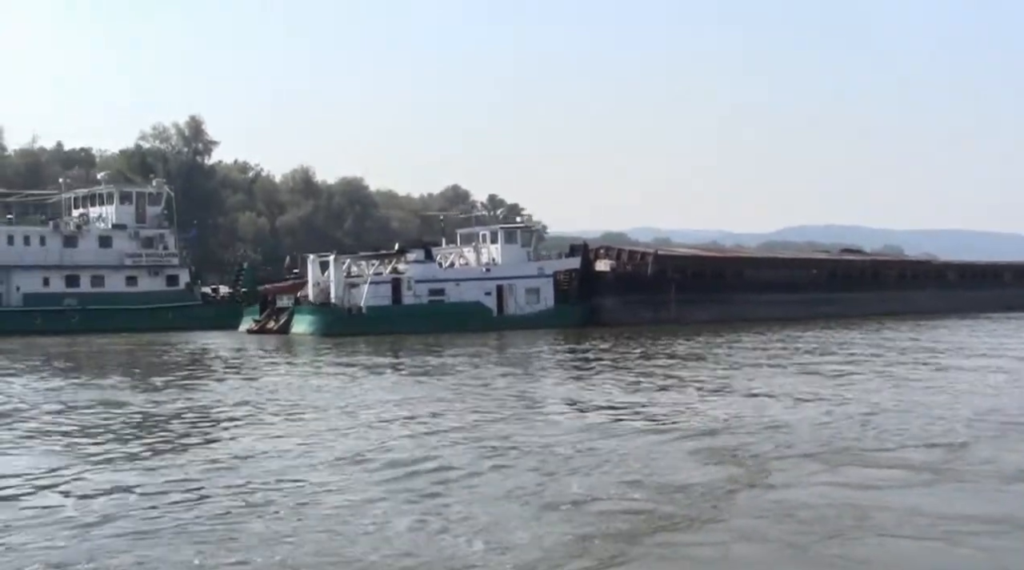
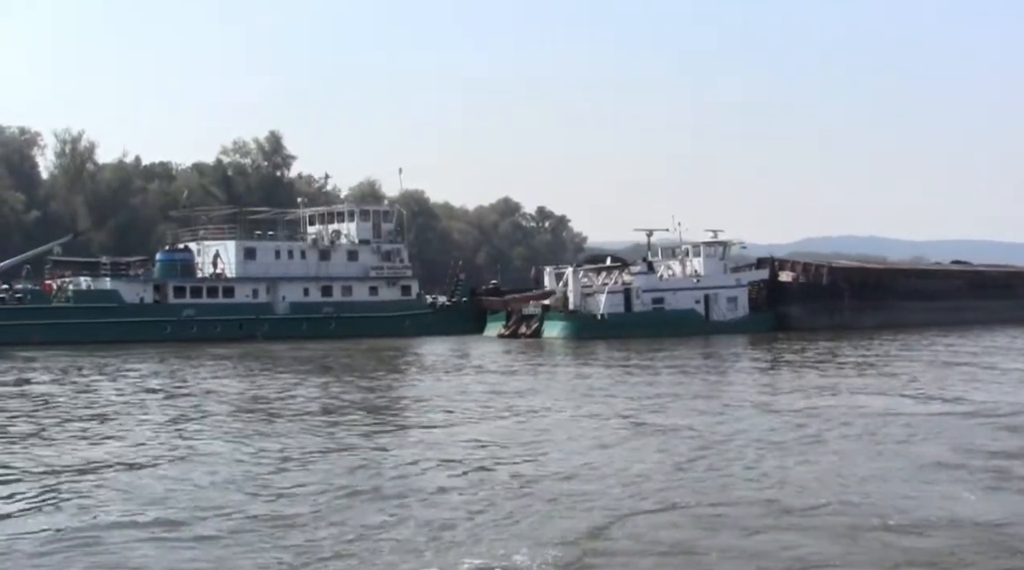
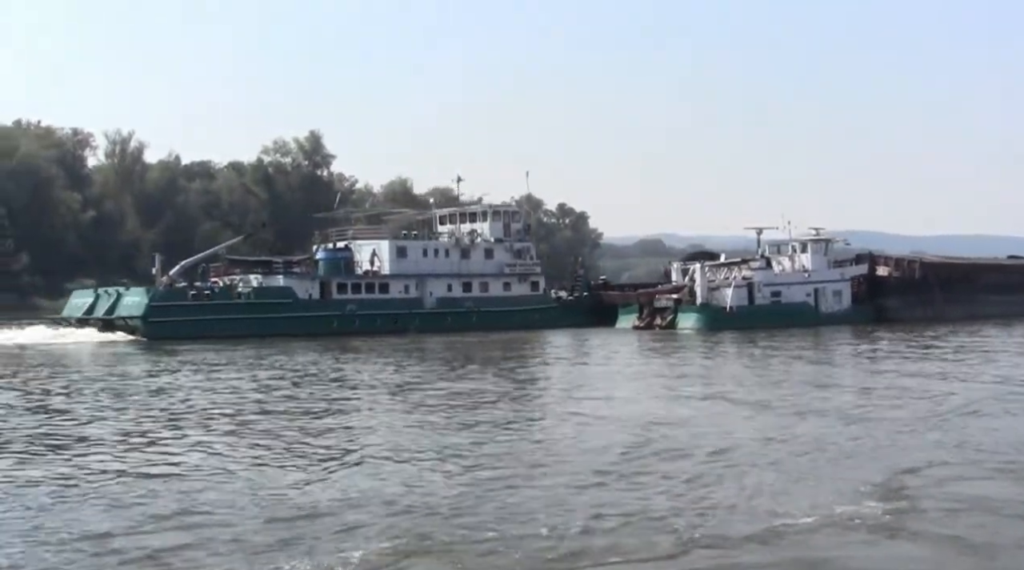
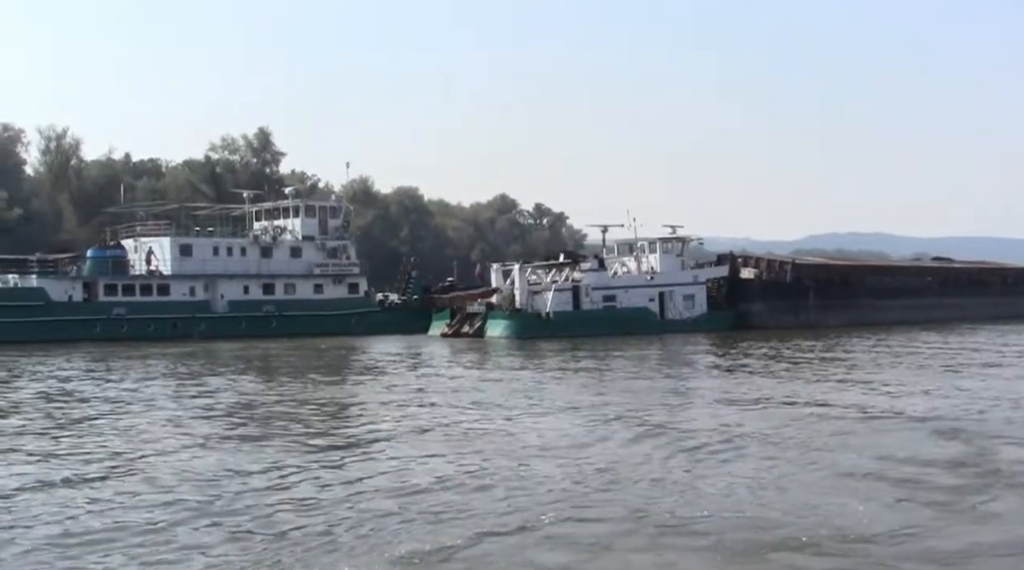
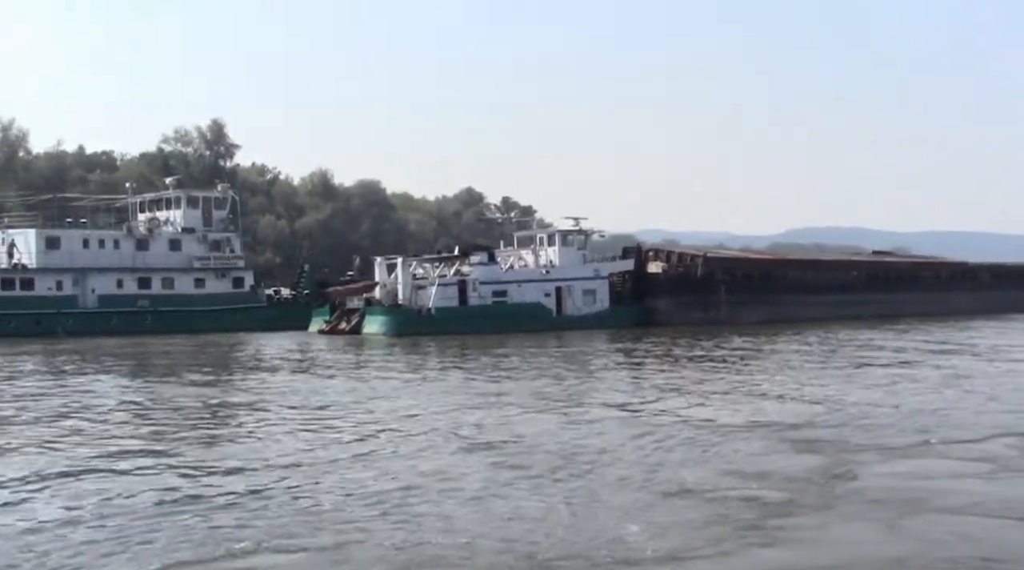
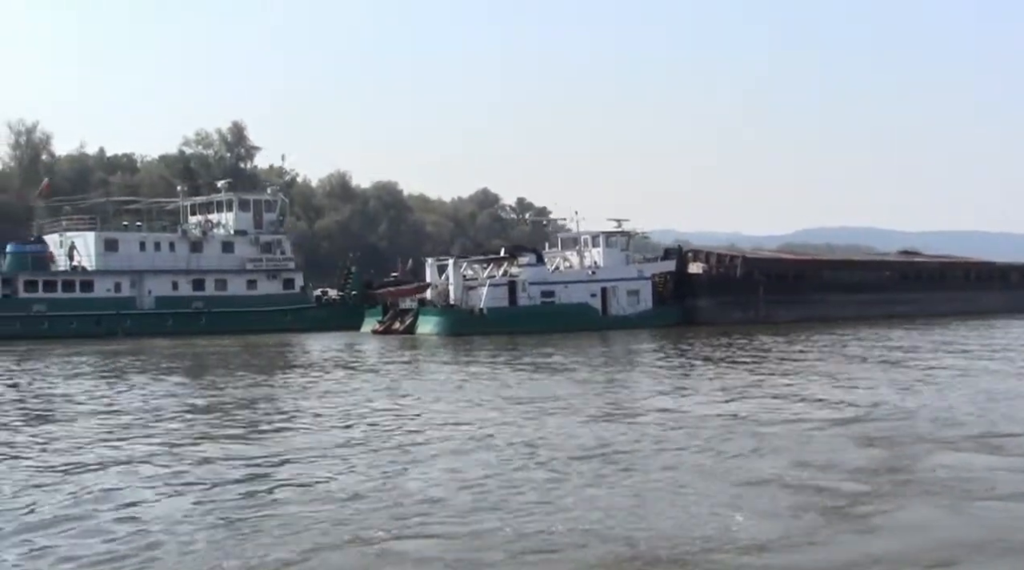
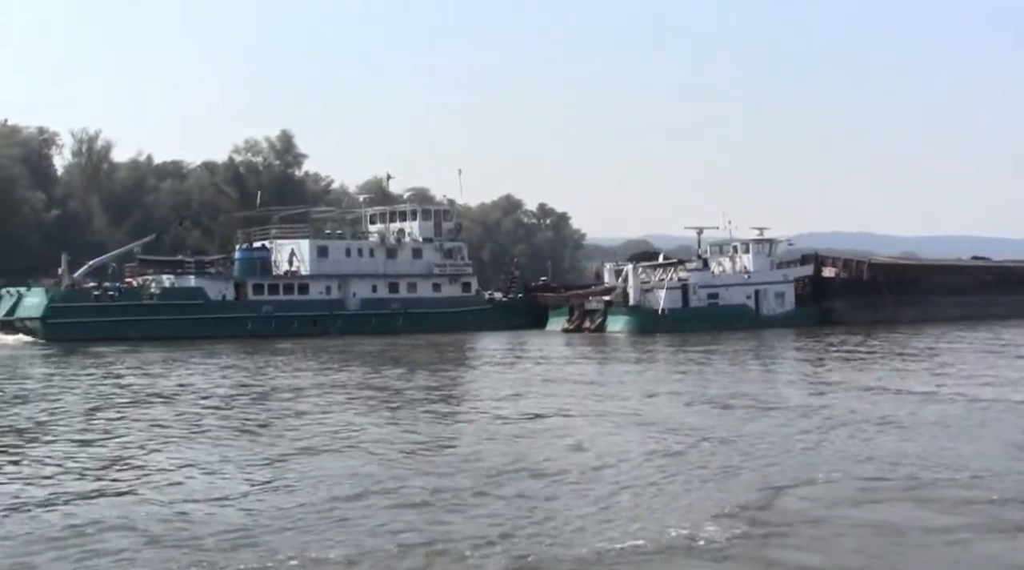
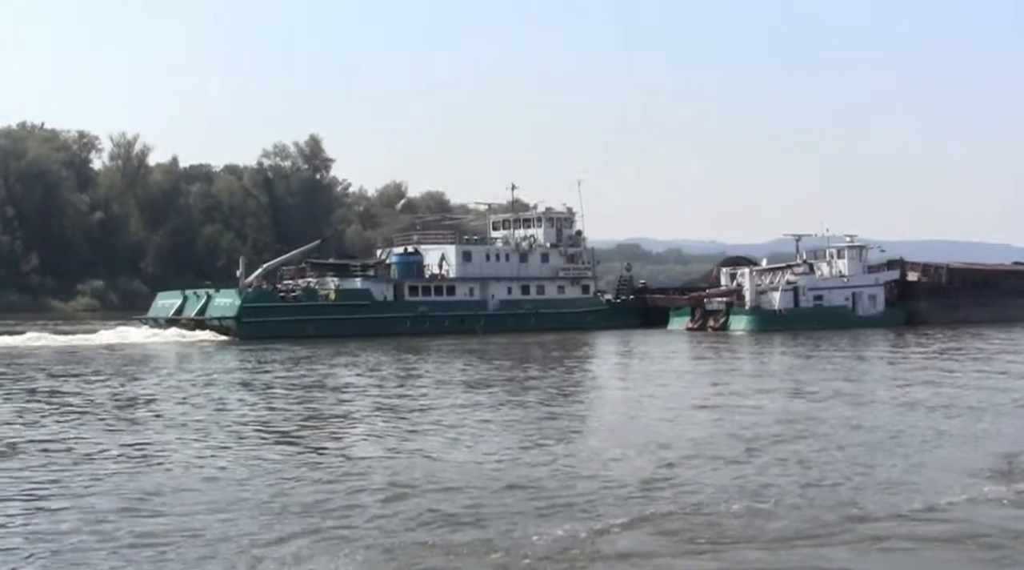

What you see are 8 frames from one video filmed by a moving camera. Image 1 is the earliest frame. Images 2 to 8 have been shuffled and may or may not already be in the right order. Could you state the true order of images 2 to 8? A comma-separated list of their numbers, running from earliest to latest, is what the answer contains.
5, 6, 4, 2, 7, 3, 8
